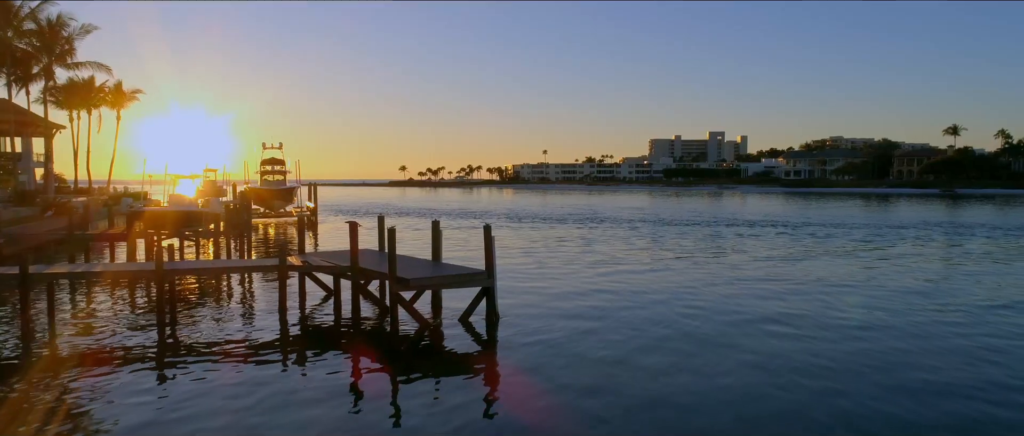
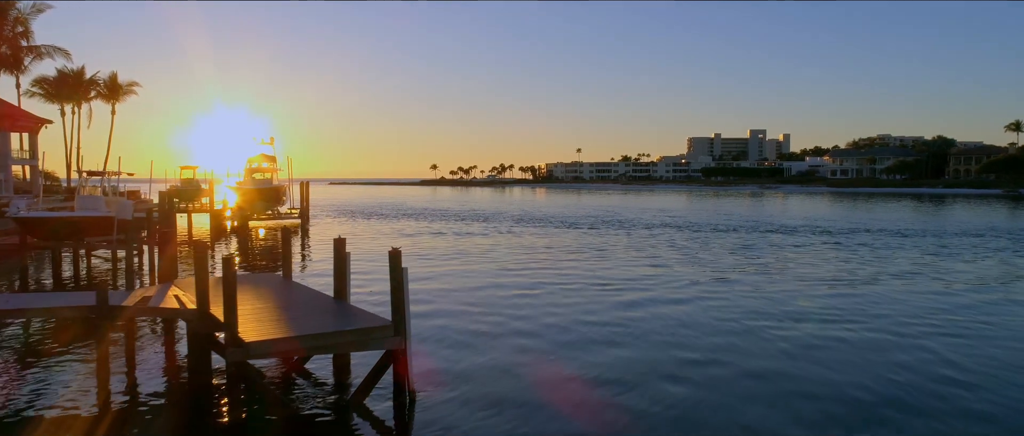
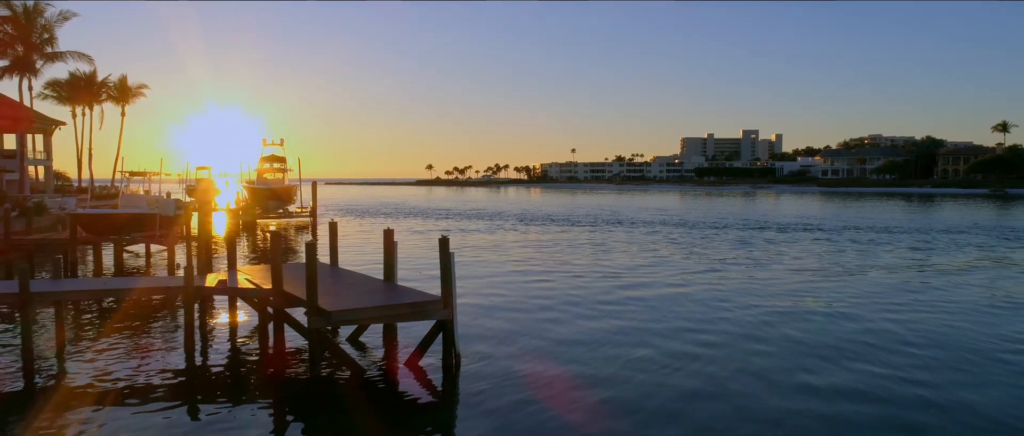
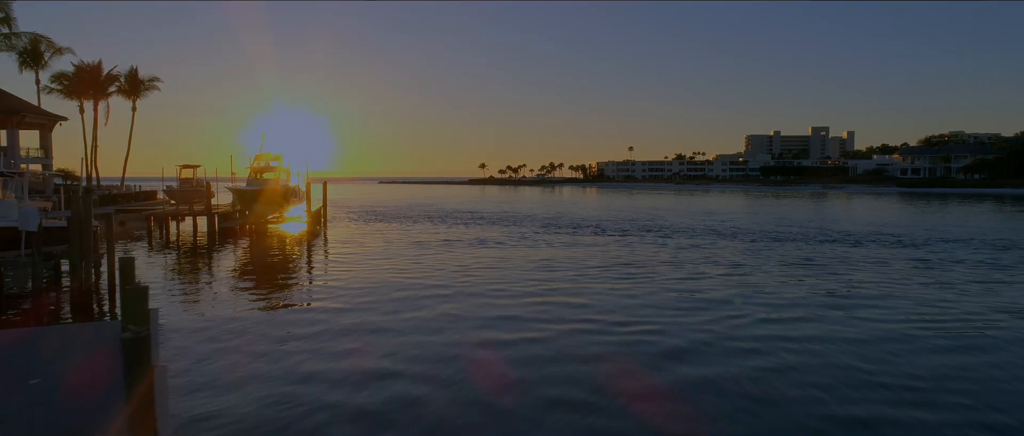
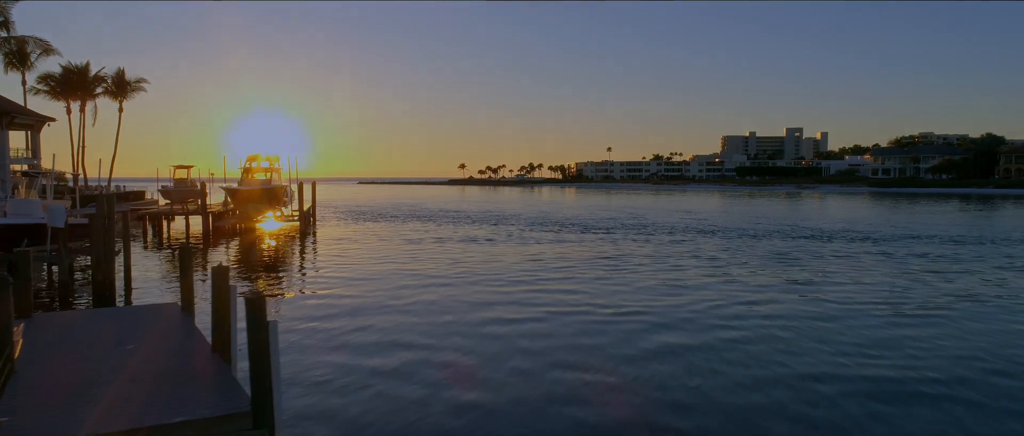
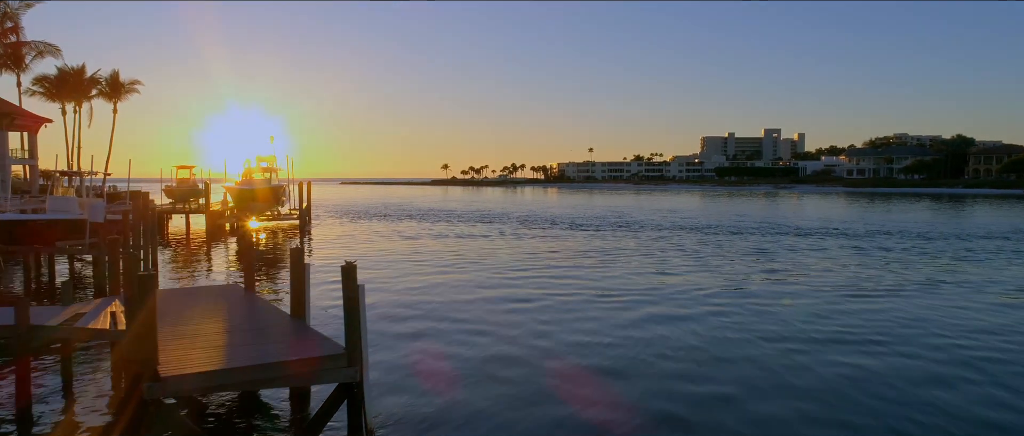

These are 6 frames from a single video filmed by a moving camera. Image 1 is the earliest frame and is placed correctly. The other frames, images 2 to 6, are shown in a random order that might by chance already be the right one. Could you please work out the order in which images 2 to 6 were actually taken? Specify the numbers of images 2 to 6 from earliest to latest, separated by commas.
3, 2, 6, 5, 4
